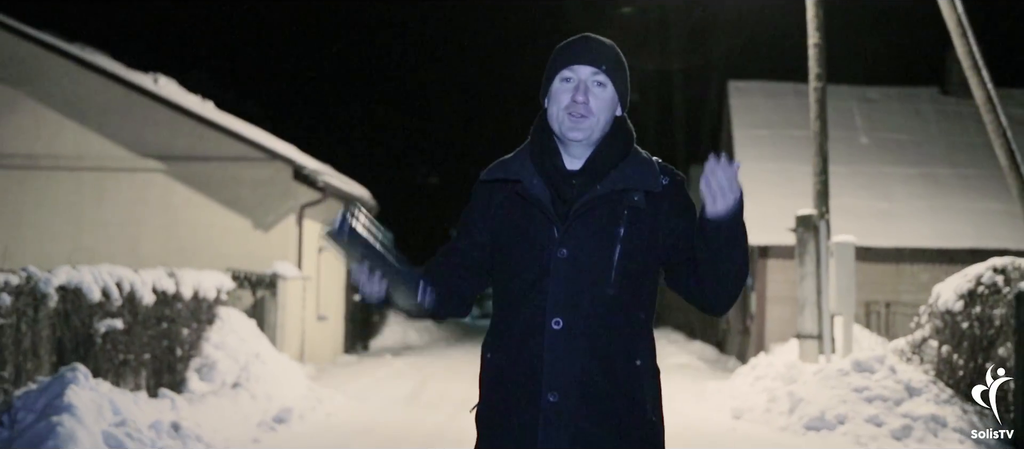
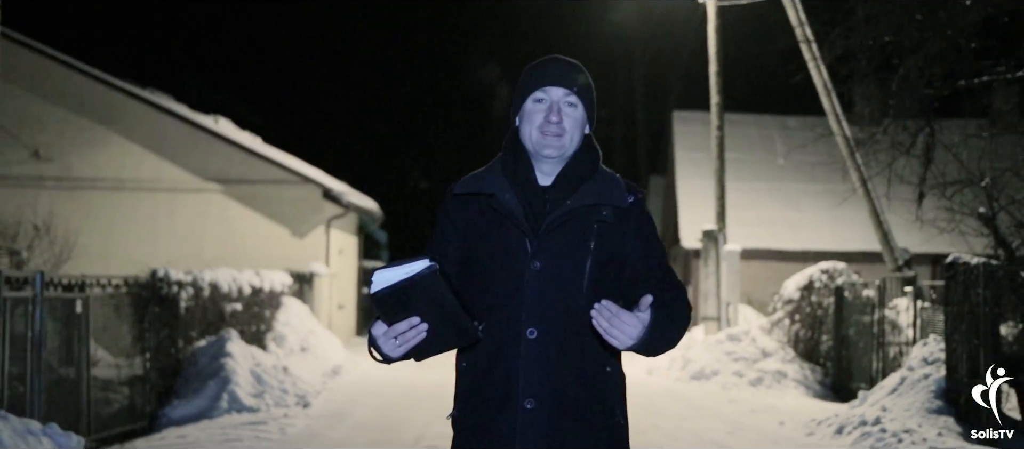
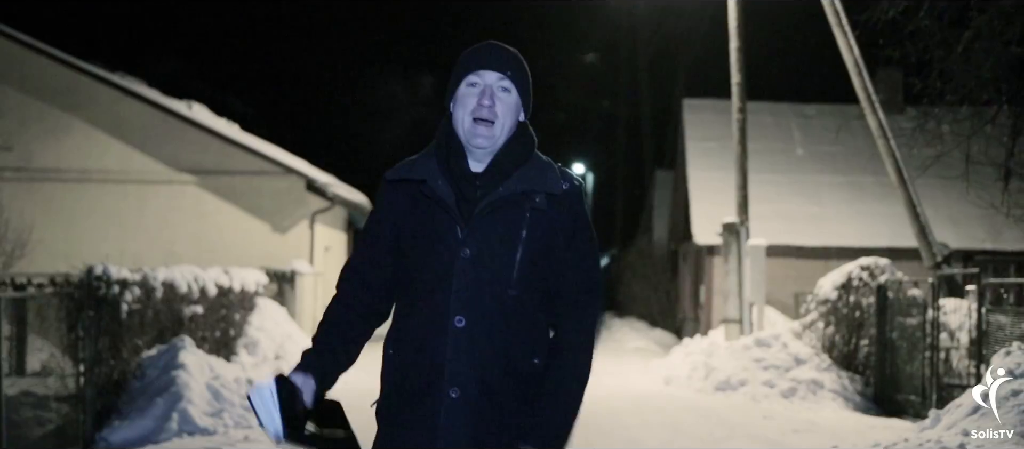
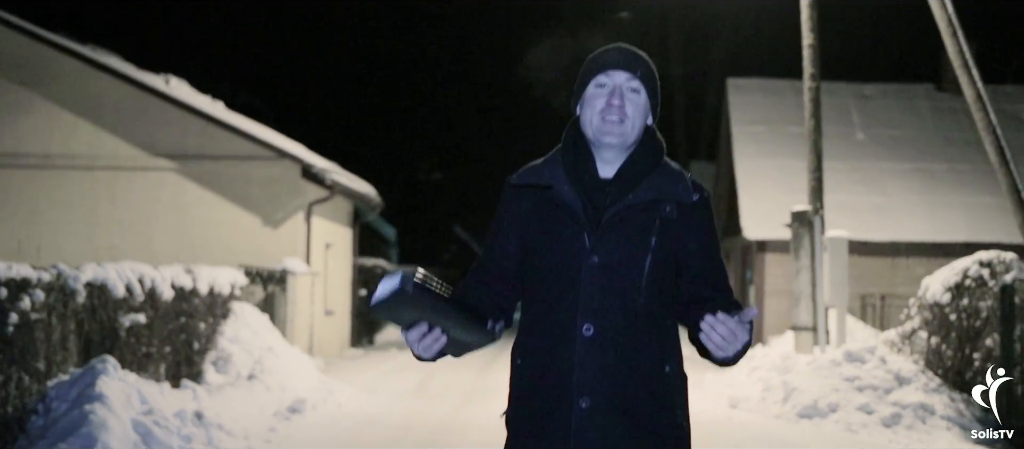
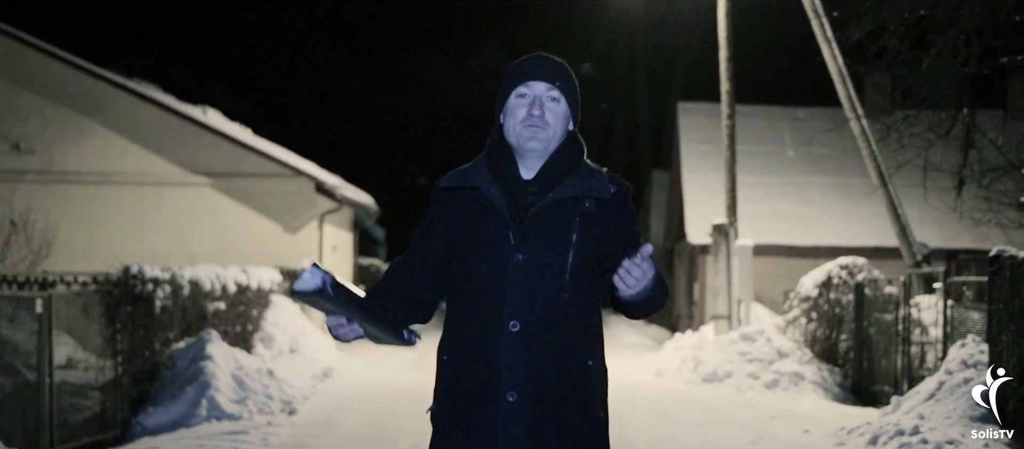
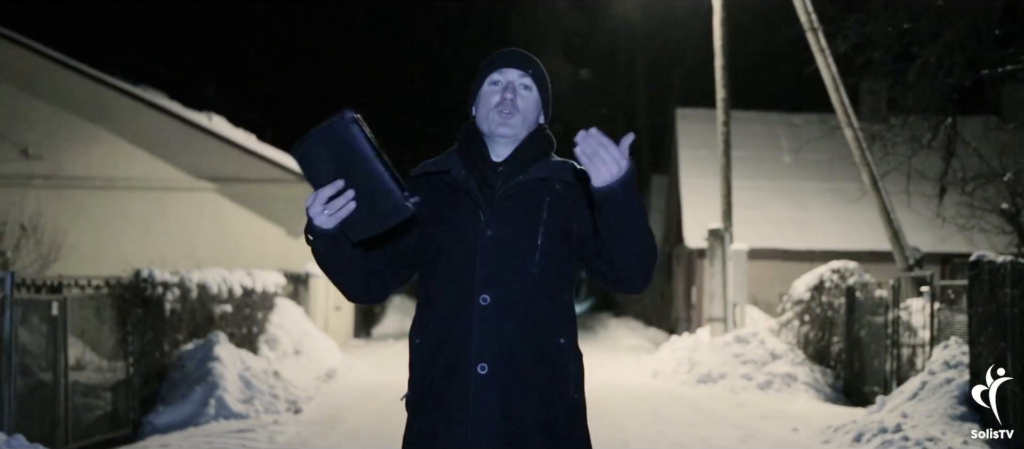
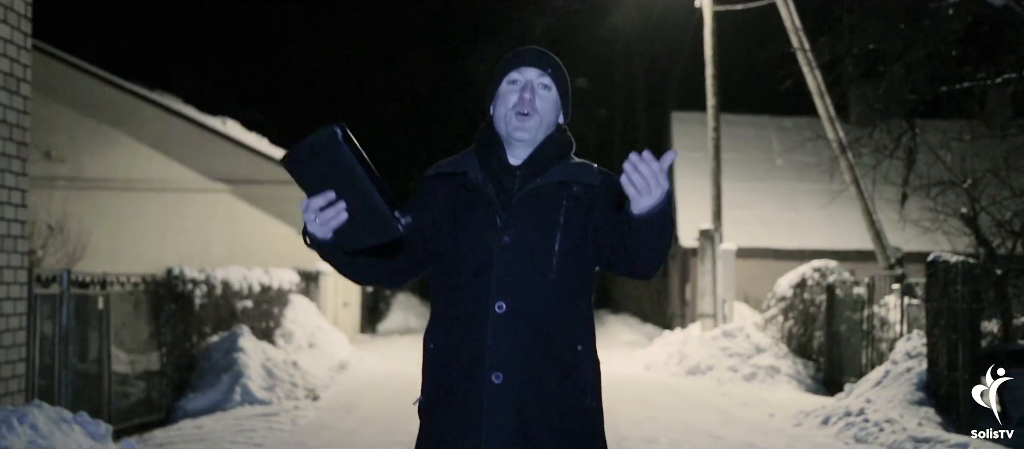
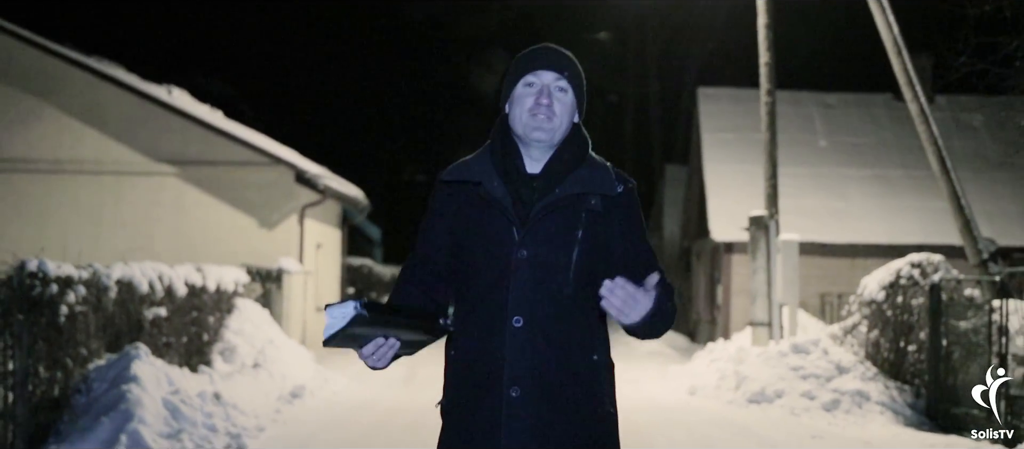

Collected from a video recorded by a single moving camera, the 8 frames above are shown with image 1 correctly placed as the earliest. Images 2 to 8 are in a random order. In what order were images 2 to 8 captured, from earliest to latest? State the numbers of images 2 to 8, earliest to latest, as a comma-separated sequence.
4, 8, 3, 5, 6, 2, 7
